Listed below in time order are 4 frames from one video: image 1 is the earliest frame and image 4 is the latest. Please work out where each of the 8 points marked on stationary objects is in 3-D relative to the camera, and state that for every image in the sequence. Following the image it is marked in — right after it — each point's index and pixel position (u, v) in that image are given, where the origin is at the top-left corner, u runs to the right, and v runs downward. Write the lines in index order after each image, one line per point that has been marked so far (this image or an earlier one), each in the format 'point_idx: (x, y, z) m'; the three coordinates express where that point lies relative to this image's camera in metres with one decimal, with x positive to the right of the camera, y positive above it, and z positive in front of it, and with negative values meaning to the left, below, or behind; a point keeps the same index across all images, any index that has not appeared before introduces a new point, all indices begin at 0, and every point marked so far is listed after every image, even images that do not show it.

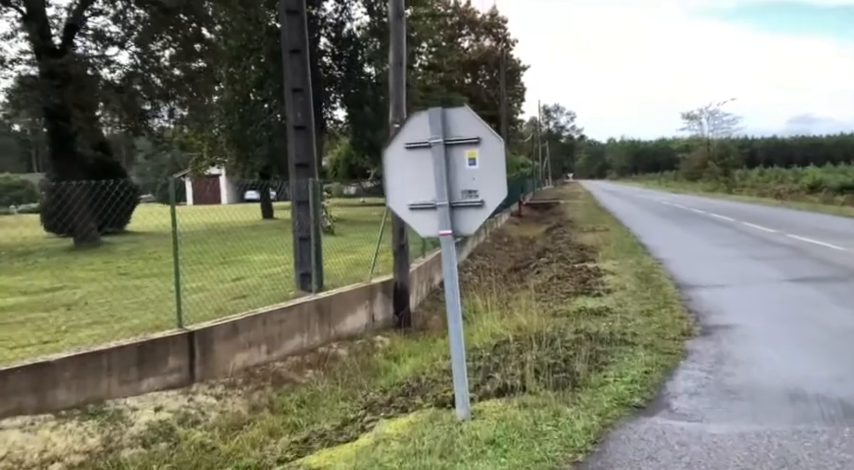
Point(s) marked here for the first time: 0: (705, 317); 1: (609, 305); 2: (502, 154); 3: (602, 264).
0: (+3.0, -1.0, +8.4) m
1: (+2.1, -0.9, +9.3) m
2: (+0.5, +0.5, +5.1) m
3: (+3.0, -0.5, +13.6) m
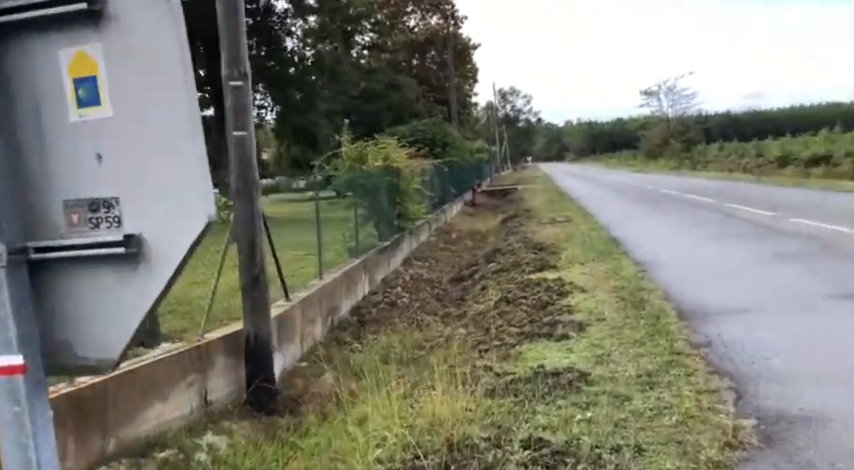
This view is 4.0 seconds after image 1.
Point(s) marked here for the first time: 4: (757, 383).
0: (+2.0, -1.0, +4.8) m
1: (+1.1, -1.0, +5.7) m
2: (-0.4, +0.3, +1.4) m
3: (+1.7, -0.5, +10.0) m
4: (+2.2, -0.9, +5.2) m
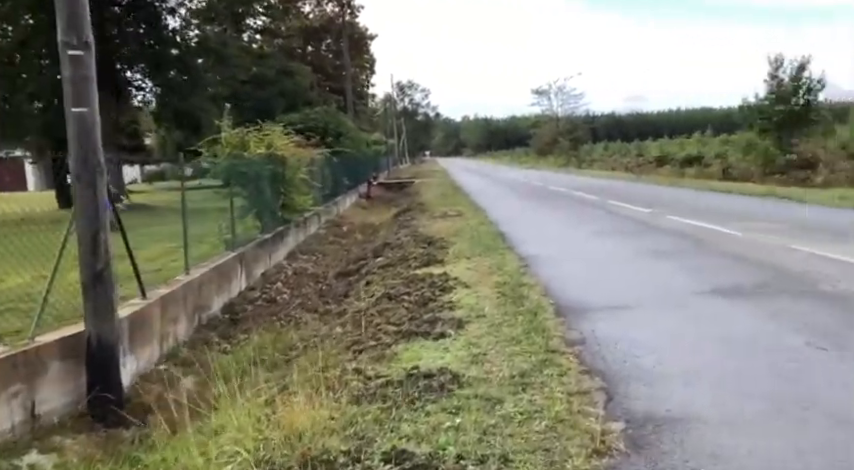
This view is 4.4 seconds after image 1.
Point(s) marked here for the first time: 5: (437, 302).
0: (+1.2, -1.0, +4.7) m
1: (+0.2, -0.9, +5.4) m
2: (-0.7, +0.3, +0.9) m
3: (+0.3, -0.5, +9.7) m
4: (+1.3, -0.9, +5.0) m
5: (+0.1, -0.7, +7.9) m
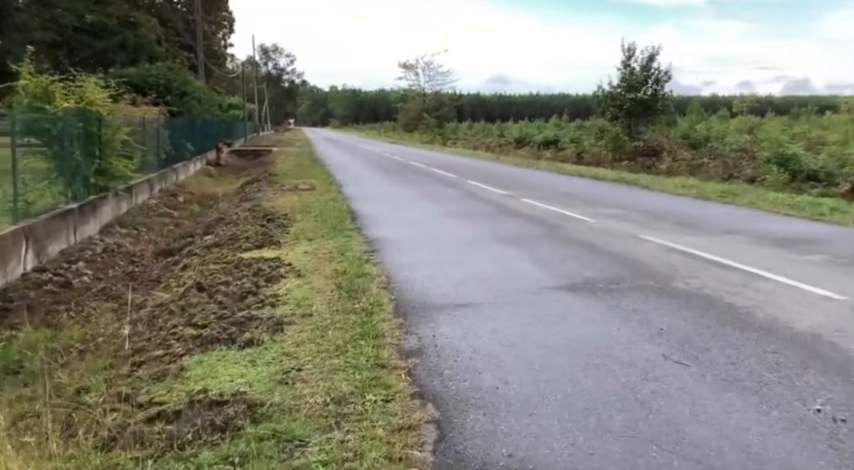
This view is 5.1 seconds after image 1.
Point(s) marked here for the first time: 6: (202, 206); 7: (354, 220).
0: (+0.2, -1.0, +3.7) m
1: (-0.9, -0.9, +4.2) m
2: (-1.0, +0.2, -0.4) m
3: (-1.5, -0.2, +8.5) m
4: (+0.3, -0.9, +4.1) m
5: (-1.4, -0.5, +6.7) m
6: (-4.7, +0.6, +16.7) m
7: (-1.0, +0.2, +11.2) m
